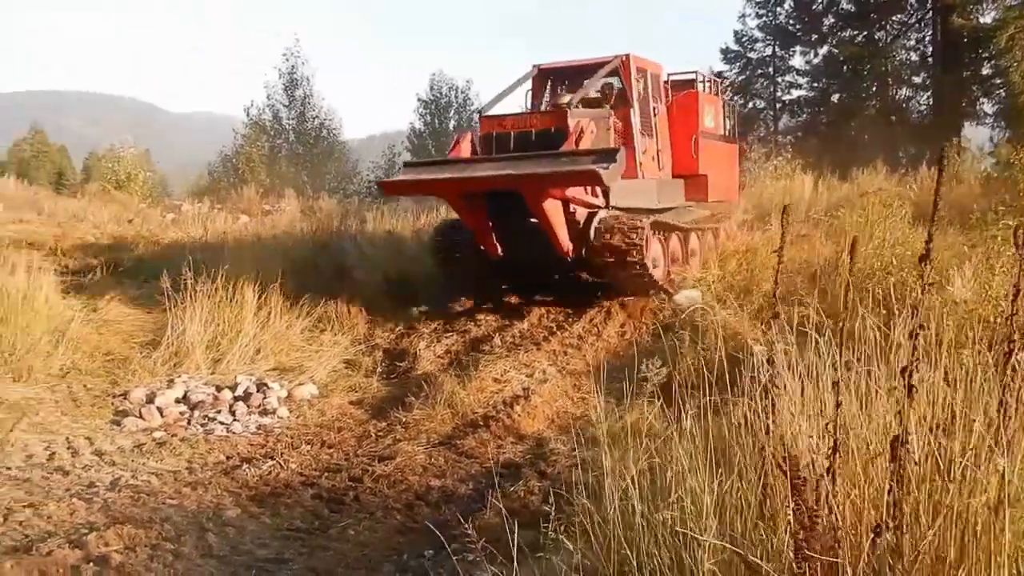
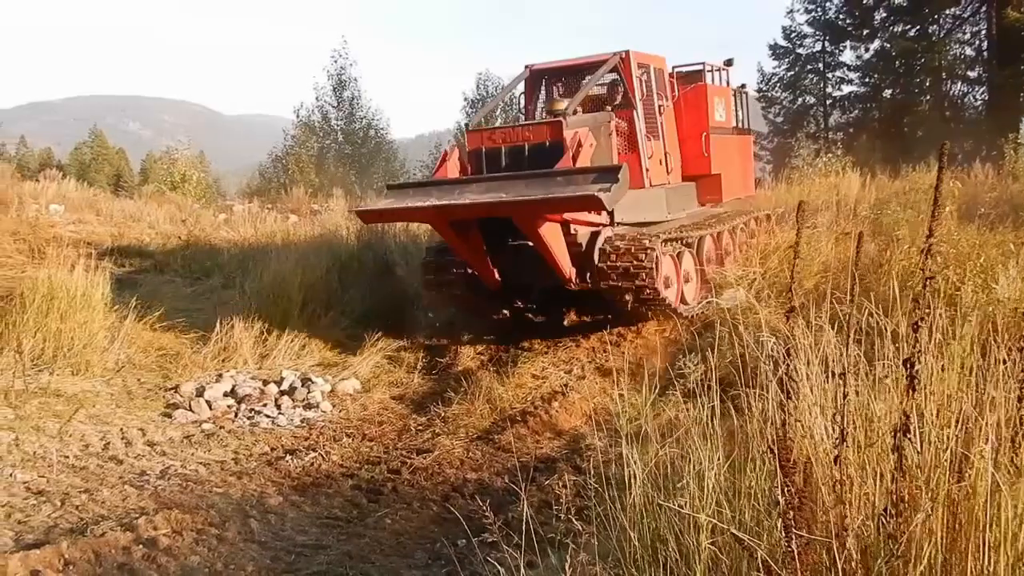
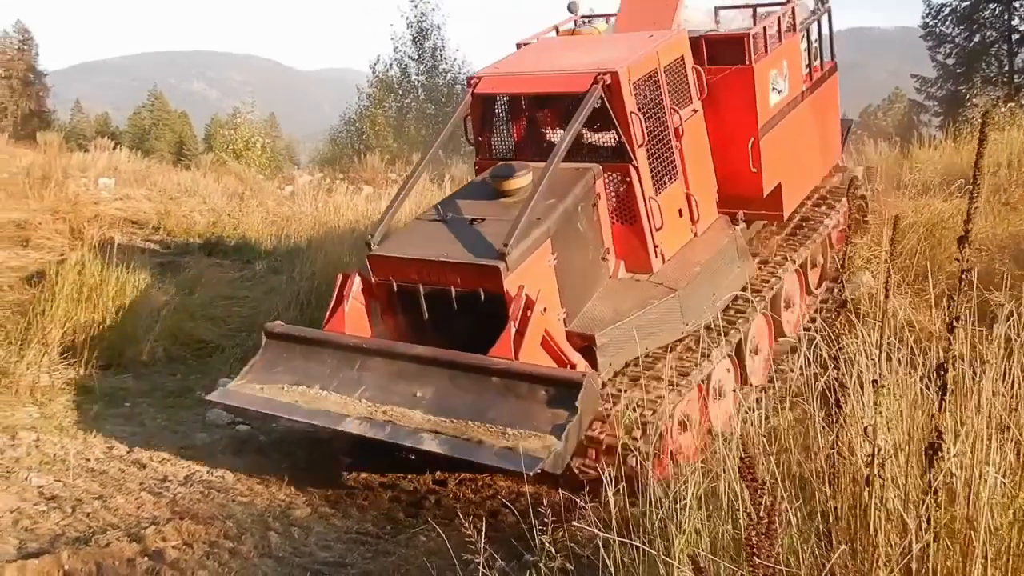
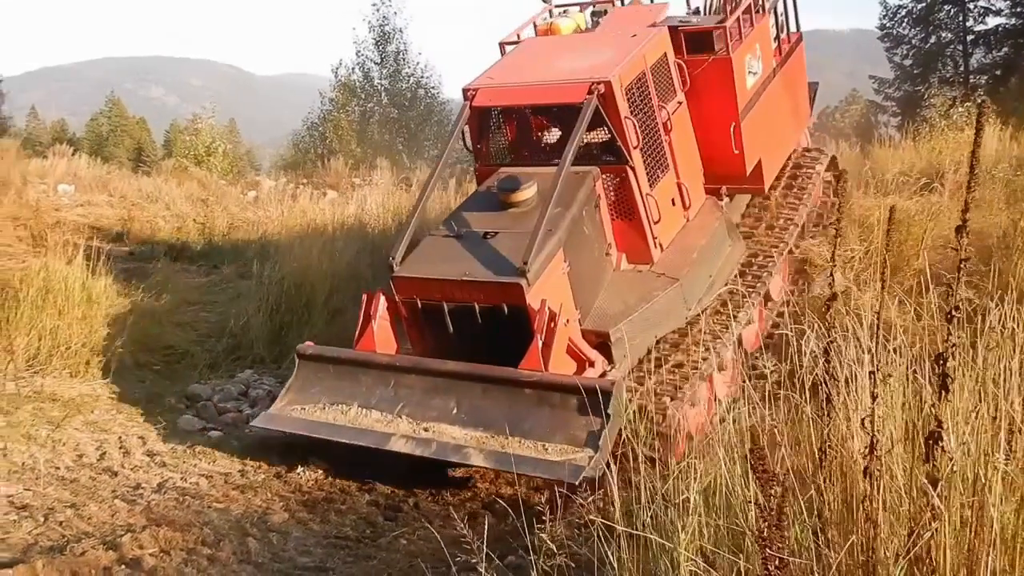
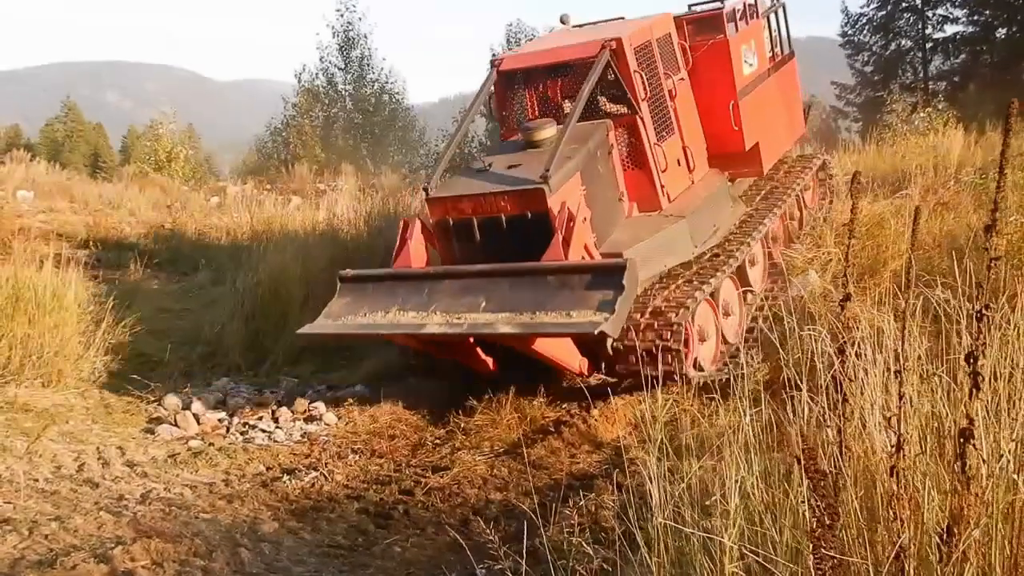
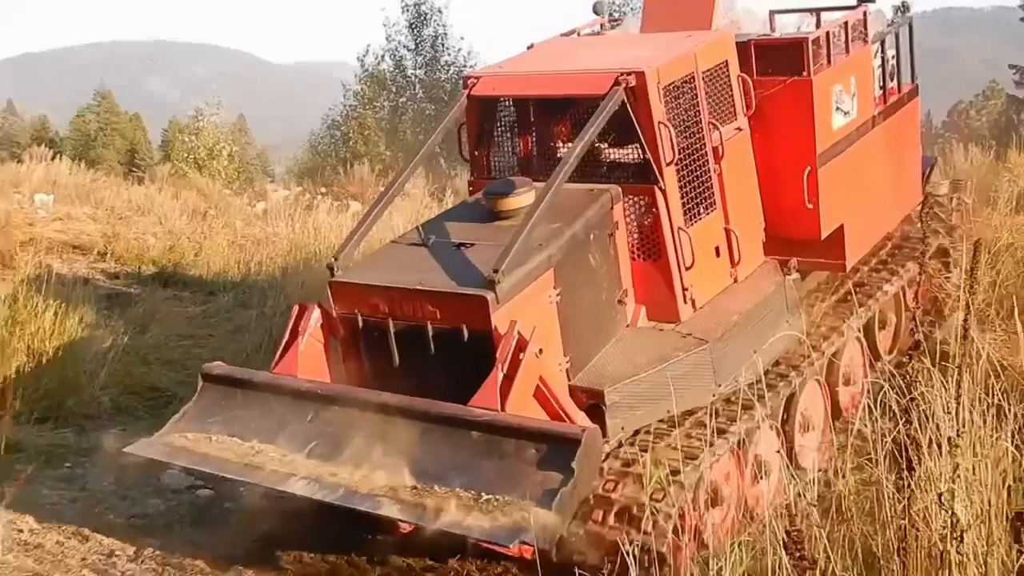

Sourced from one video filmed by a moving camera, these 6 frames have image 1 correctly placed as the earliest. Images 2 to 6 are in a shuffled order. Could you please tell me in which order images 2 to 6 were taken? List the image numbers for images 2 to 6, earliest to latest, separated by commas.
2, 5, 4, 3, 6
